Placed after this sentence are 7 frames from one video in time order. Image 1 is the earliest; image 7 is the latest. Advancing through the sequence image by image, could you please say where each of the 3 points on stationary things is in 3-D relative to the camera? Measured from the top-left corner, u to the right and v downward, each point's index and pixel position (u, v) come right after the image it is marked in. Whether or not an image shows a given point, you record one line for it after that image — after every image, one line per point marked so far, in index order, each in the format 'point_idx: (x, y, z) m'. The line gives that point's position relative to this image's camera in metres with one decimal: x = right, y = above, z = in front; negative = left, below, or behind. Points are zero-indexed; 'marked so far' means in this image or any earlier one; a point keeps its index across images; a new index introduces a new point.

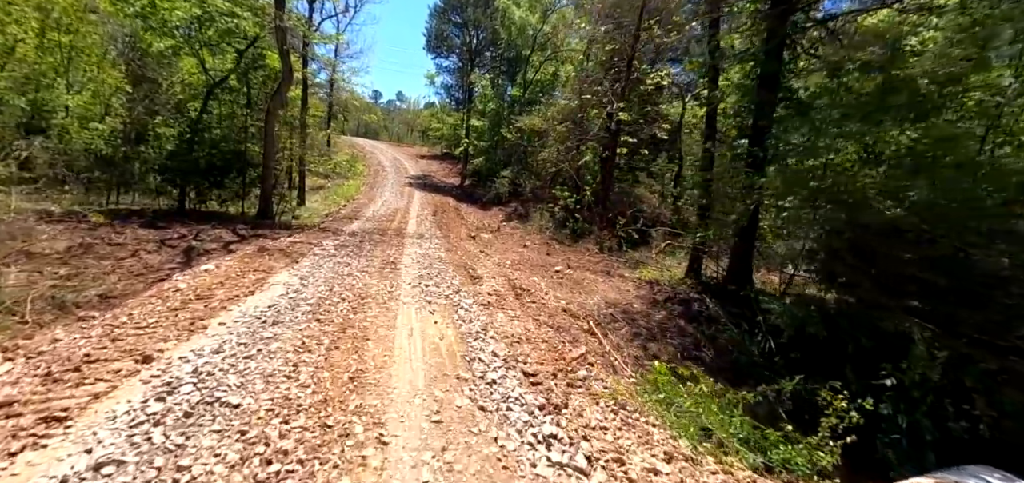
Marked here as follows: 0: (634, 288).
0: (+2.1, -0.8, +8.1) m
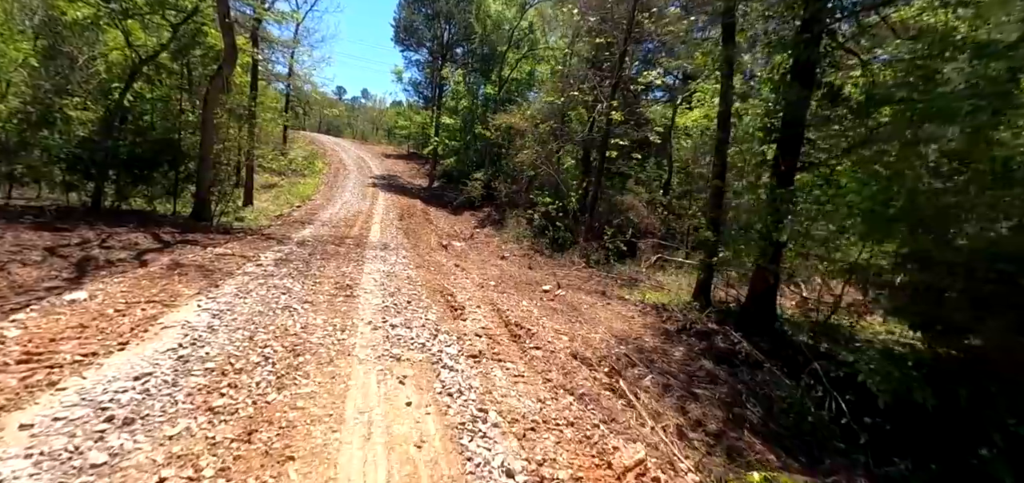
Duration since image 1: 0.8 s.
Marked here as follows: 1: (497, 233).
0: (+1.9, -1.1, +6.9) m
1: (-0.5, +0.2, +15.2) m
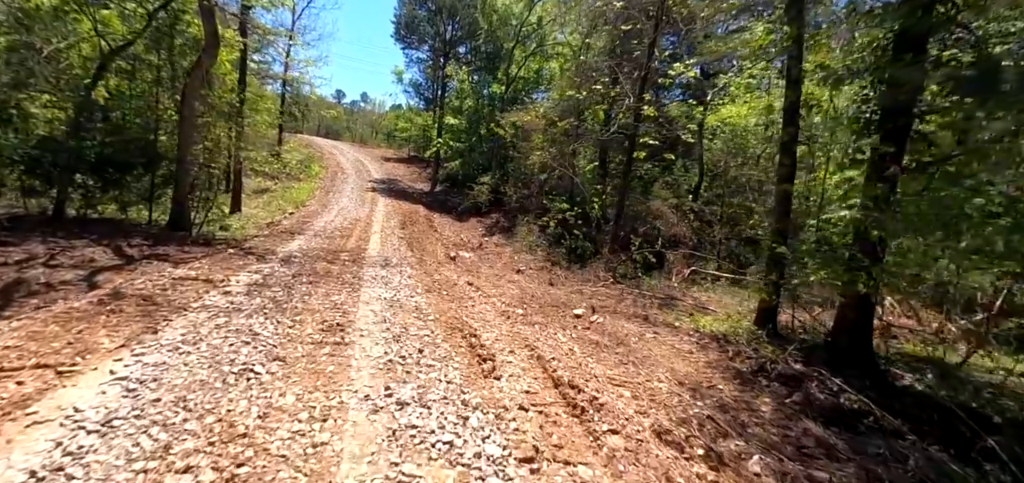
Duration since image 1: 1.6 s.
0: (+2.2, -1.3, +5.6) m
1: (-0.1, 0.0, +13.9) m
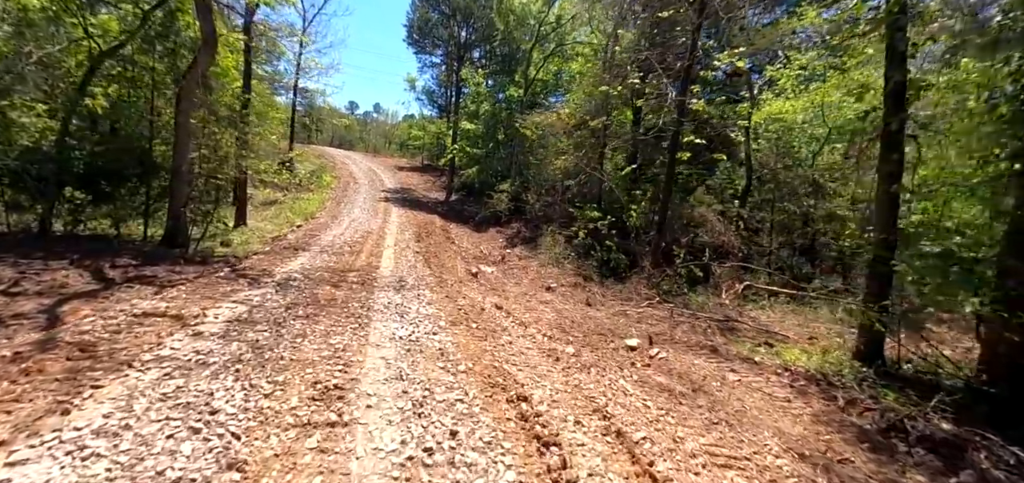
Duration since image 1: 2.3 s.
0: (+2.7, -1.5, +4.4) m
1: (+0.5, -0.4, +12.8) m
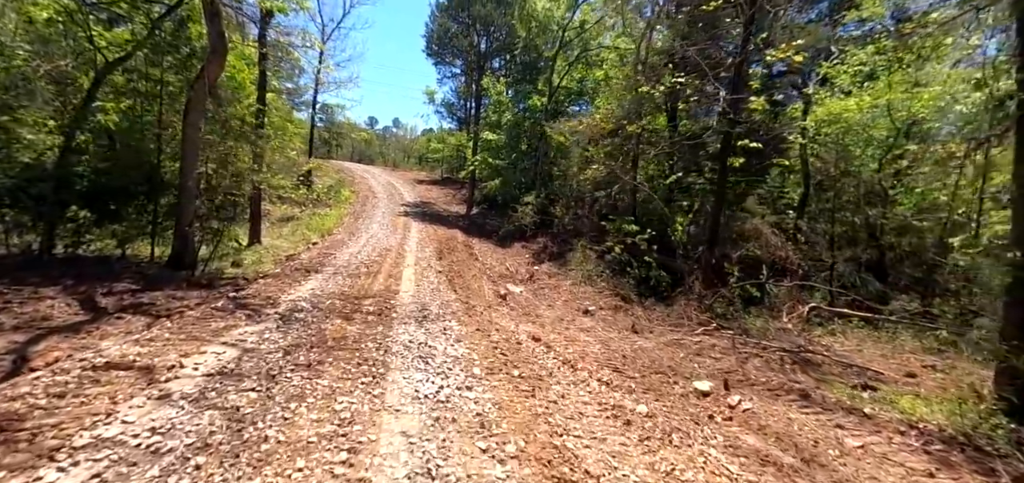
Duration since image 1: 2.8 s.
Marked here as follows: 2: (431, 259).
0: (+3.1, -1.7, +3.3) m
1: (+1.3, -0.8, +11.8) m
2: (-1.9, -0.4, +11.1) m
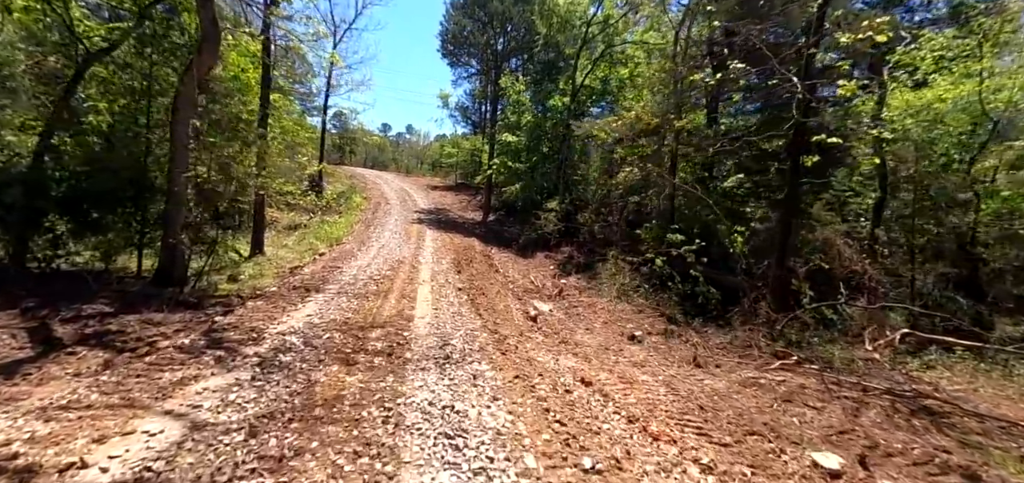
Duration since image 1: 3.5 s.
0: (+3.5, -1.8, +2.0) m
1: (+1.9, -1.0, +10.6) m
2: (-1.4, -0.6, +9.9) m
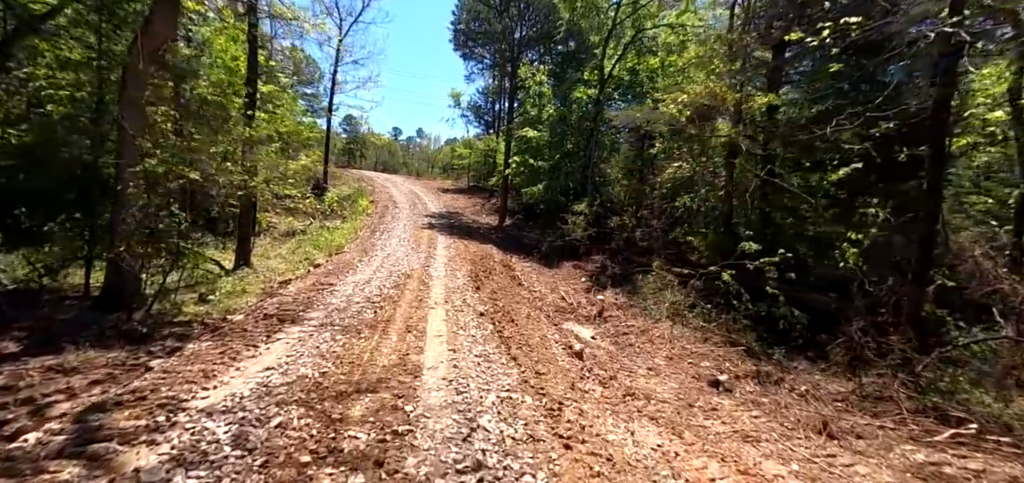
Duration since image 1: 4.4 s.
0: (+3.8, -1.9, +0.1) m
1: (+2.4, -1.2, +8.8) m
2: (-0.8, -0.8, +8.2) m
